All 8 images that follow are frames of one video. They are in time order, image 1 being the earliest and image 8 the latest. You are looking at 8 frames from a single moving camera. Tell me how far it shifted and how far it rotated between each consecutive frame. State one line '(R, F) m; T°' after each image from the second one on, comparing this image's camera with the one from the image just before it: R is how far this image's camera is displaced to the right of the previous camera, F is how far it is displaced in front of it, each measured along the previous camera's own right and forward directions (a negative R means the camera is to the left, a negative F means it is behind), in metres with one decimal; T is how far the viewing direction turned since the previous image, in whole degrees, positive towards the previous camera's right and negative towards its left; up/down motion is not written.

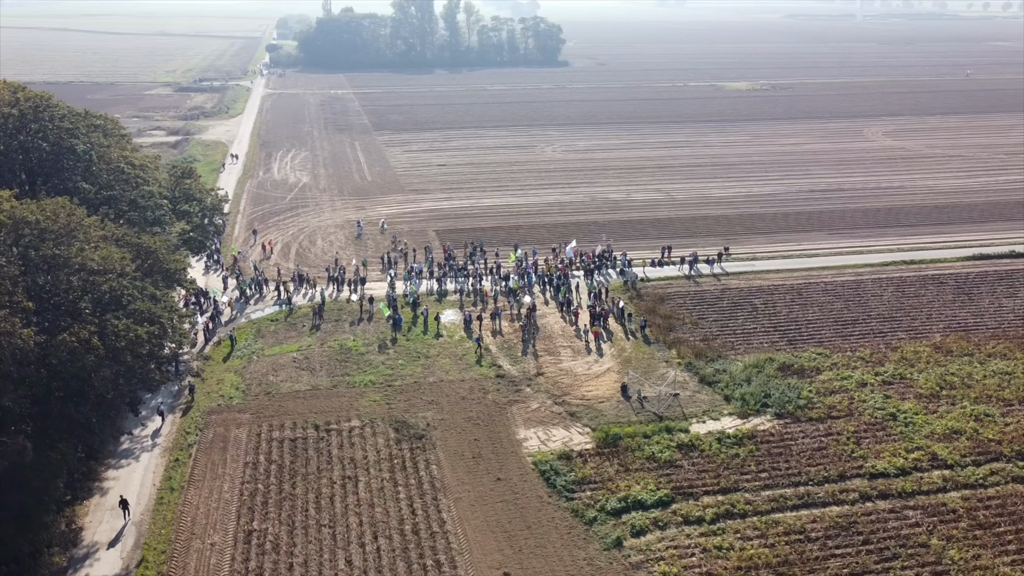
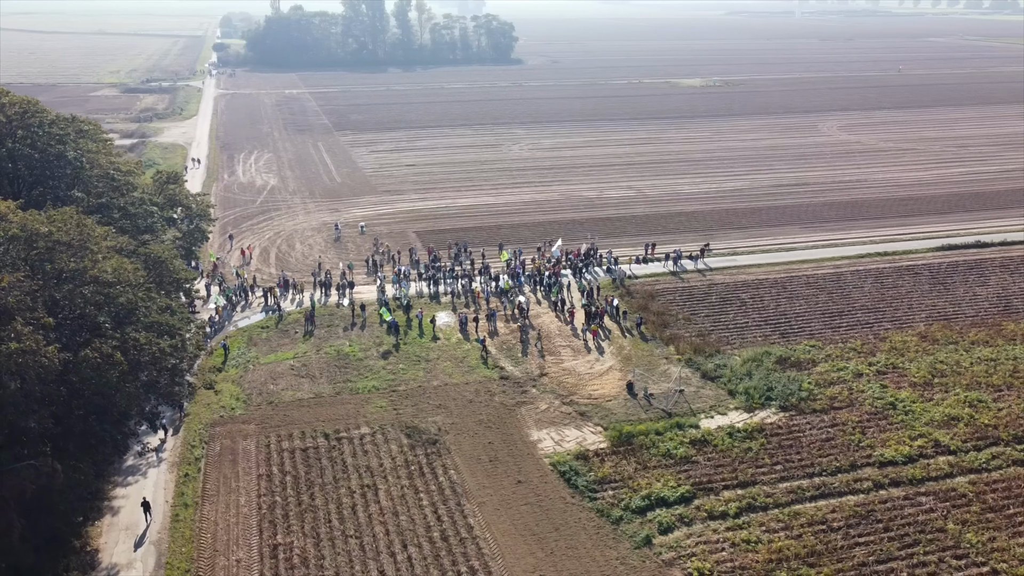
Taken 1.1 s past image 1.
(-2.0, +0.2) m; +4°
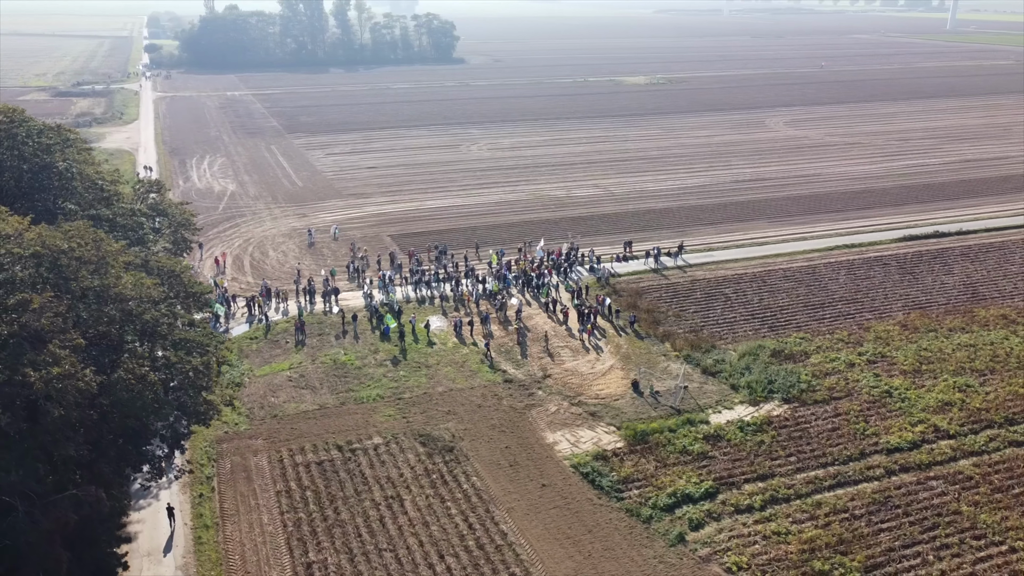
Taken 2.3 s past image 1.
(-2.4, +0.2) m; +4°
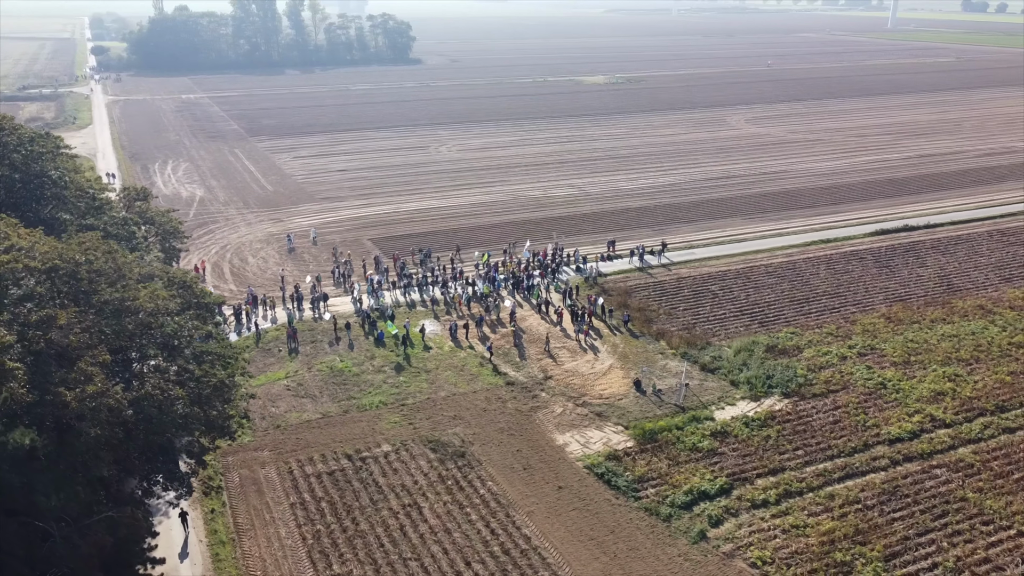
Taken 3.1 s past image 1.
(-1.7, +0.1) m; +3°
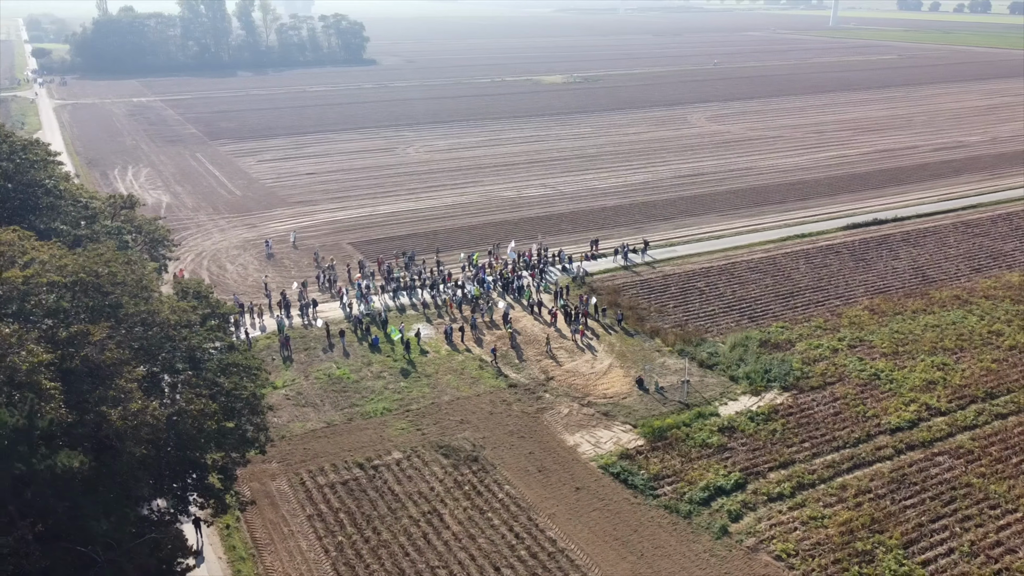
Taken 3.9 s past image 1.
(-1.8, +0.2) m; +3°
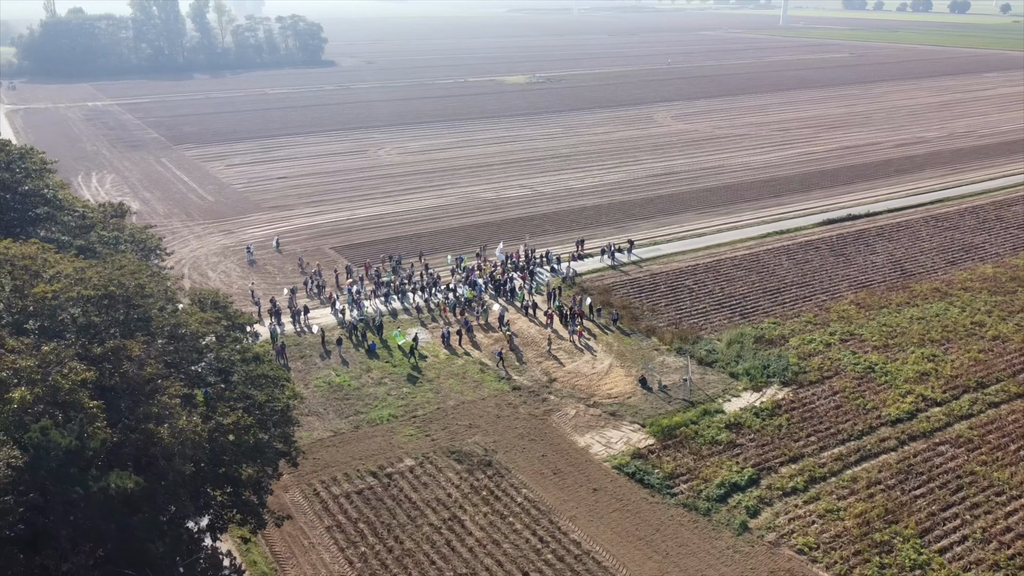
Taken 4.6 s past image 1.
(-1.6, +0.1) m; +3°
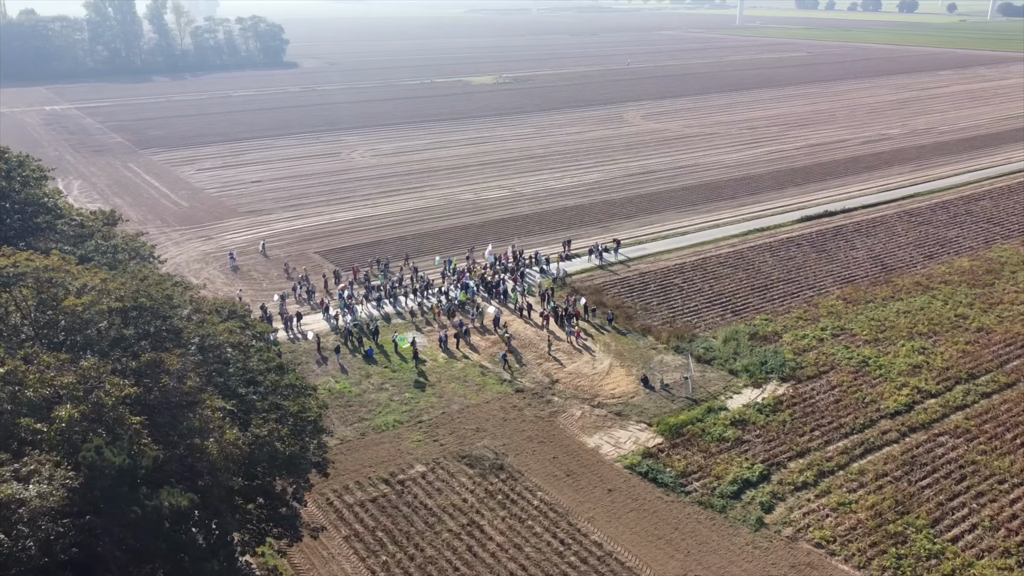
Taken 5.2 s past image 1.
(-1.4, +0.1) m; +3°
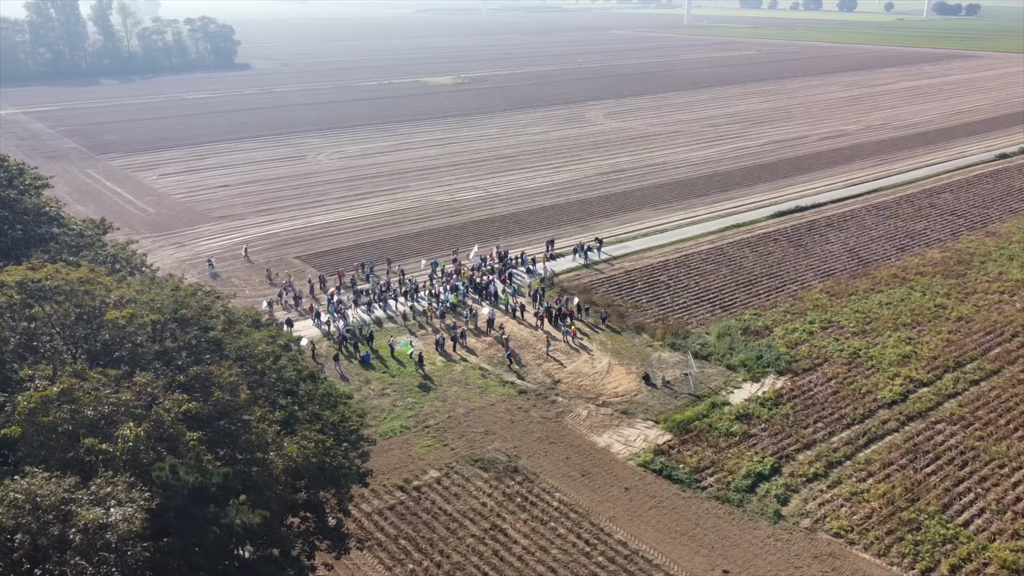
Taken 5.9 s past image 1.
(-1.8, +0.2) m; +3°
